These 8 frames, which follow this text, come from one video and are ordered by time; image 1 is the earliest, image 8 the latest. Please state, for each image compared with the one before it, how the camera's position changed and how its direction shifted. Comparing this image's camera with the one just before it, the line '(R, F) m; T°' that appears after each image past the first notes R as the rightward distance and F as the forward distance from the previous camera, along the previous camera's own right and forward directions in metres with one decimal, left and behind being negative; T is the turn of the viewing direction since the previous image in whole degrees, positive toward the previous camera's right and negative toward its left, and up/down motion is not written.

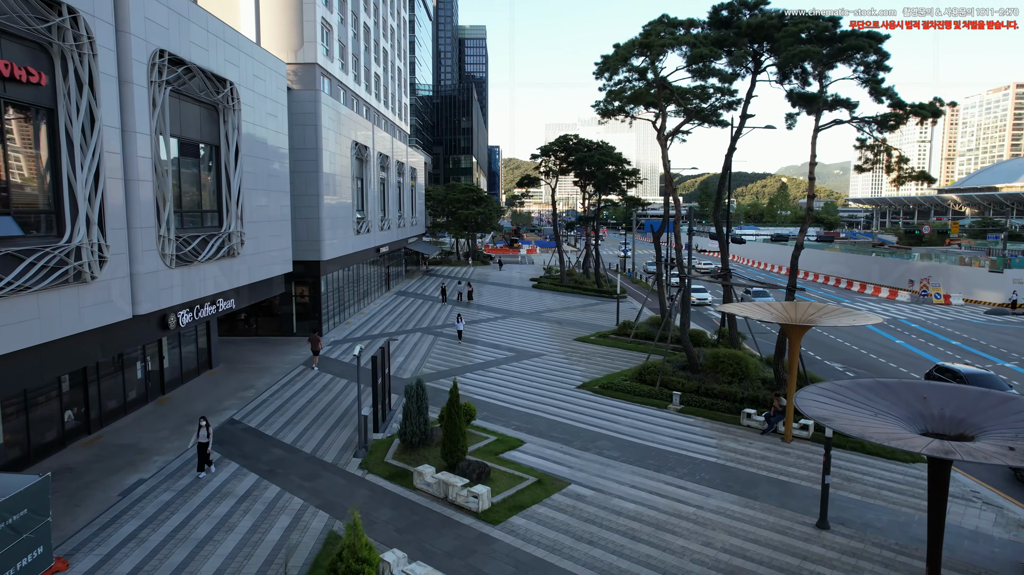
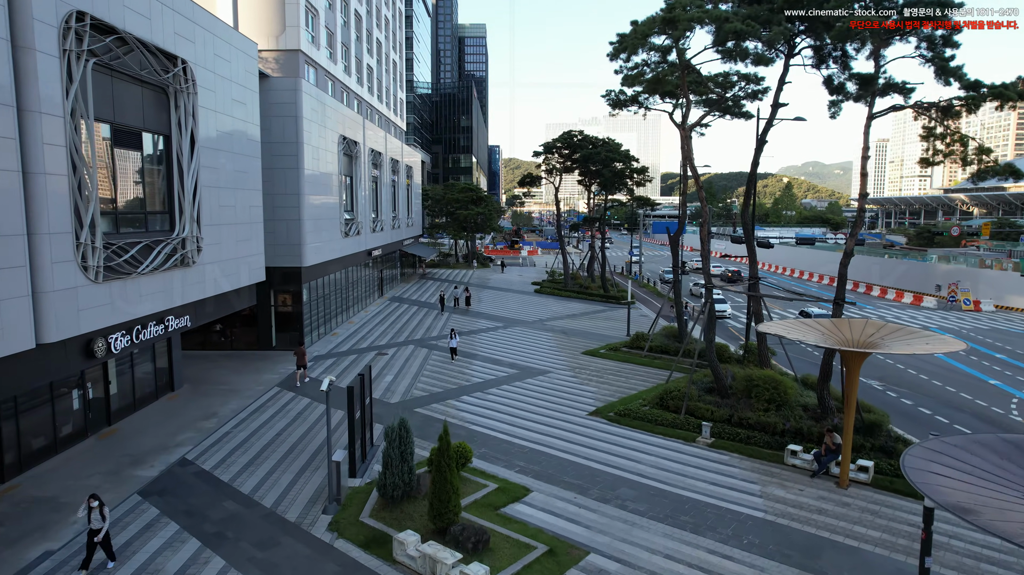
(-0.1, +2.6) m; 0°
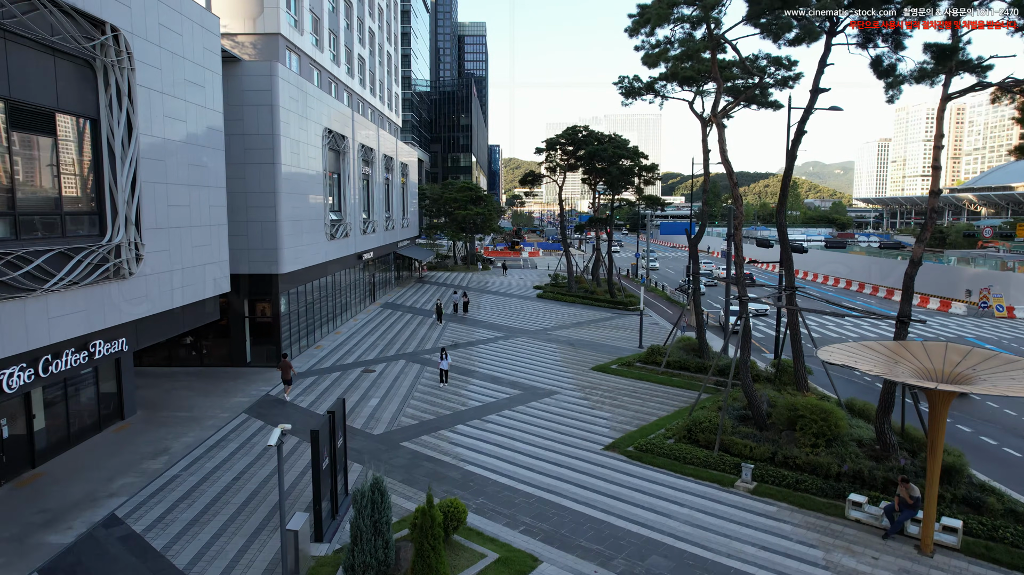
(-0.1, +2.6) m; 0°
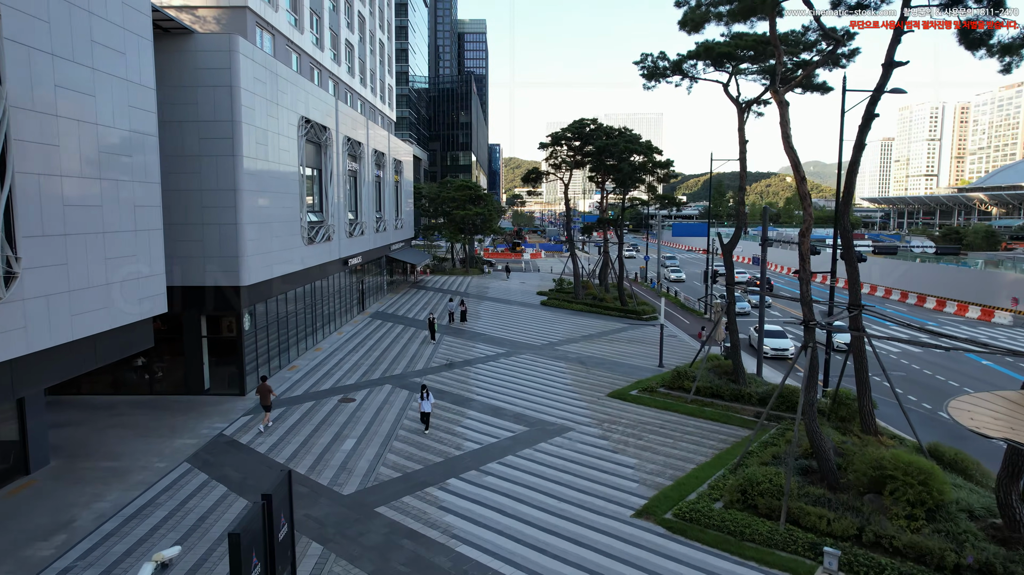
(-0.1, +3.4) m; 0°
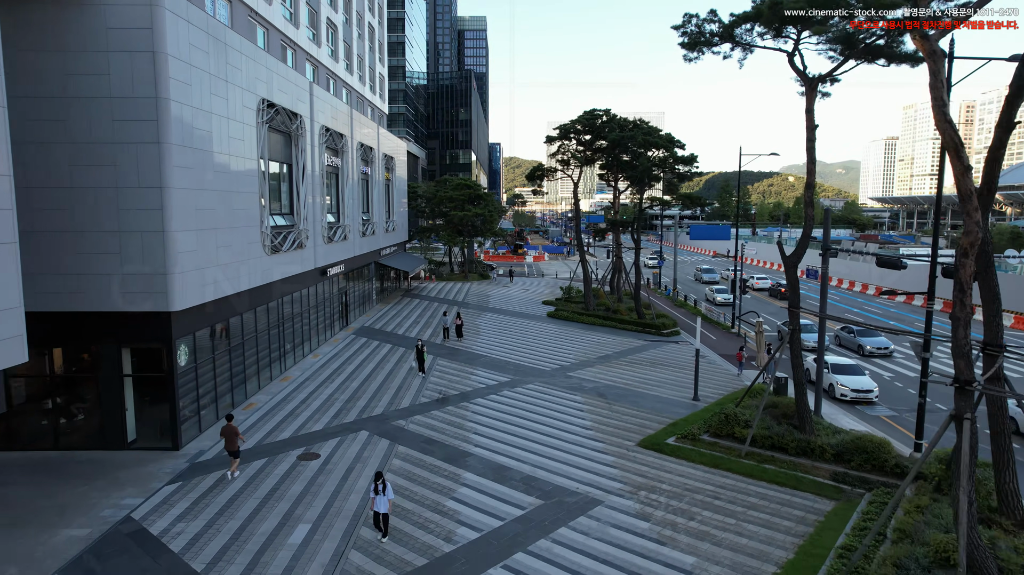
(-0.2, +4.3) m; 0°
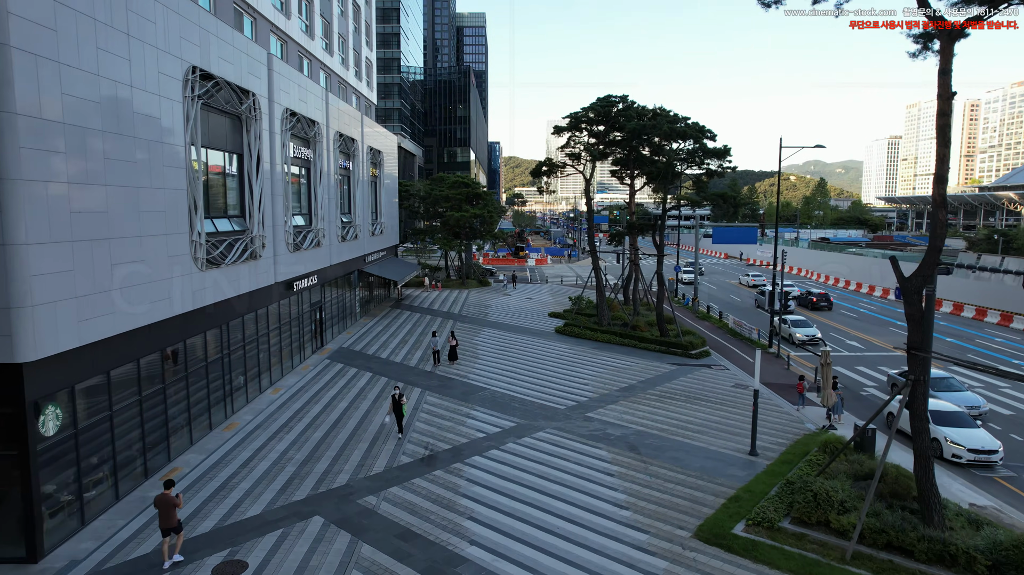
(-0.2, +4.7) m; 0°
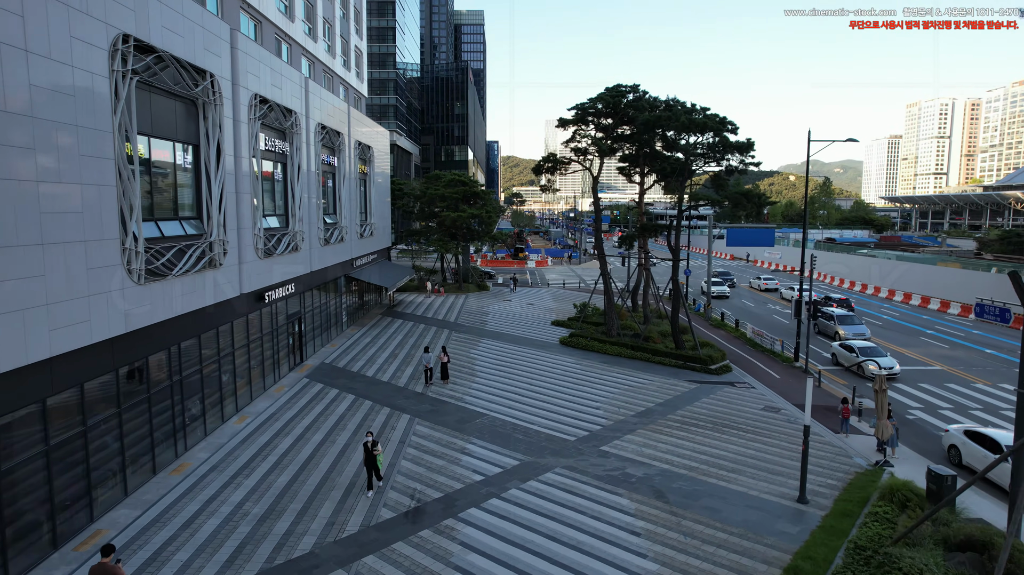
(-0.1, +2.8) m; 0°
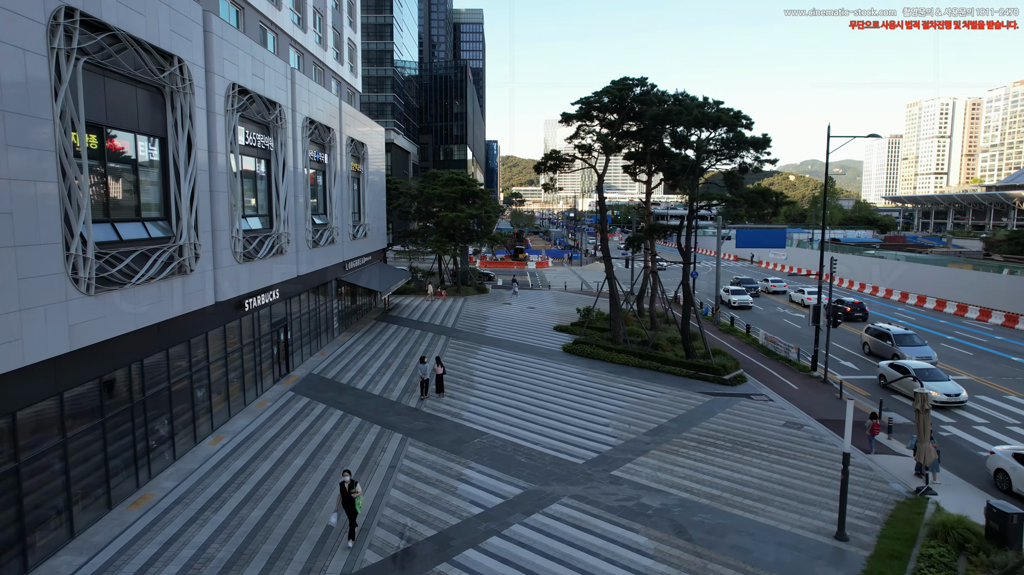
(-0.1, +1.6) m; 0°
